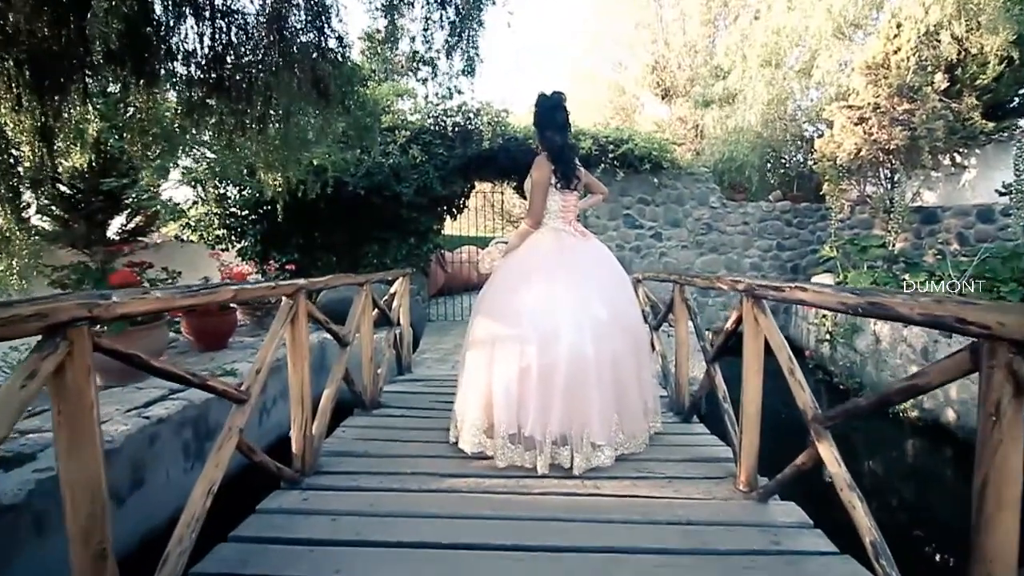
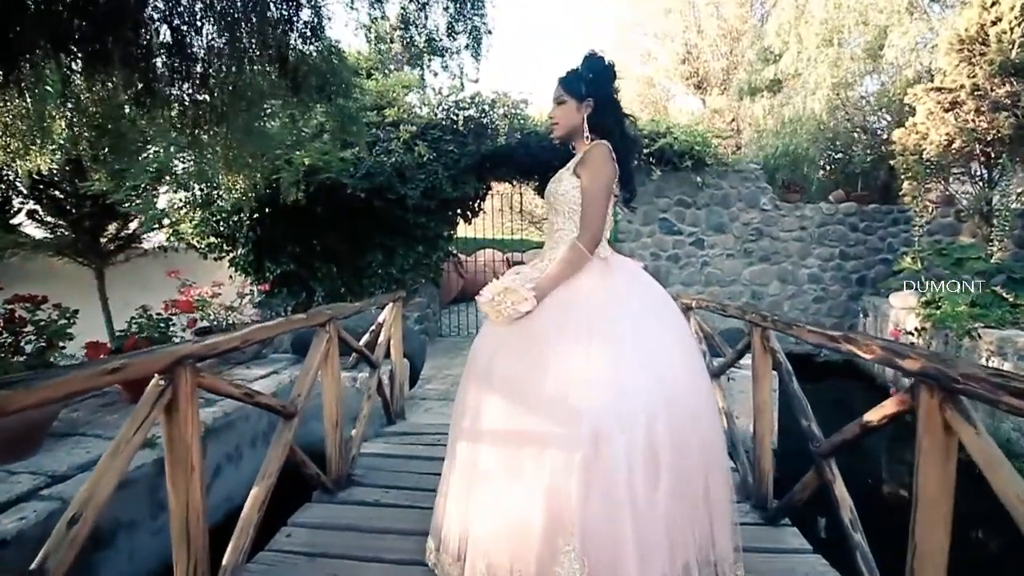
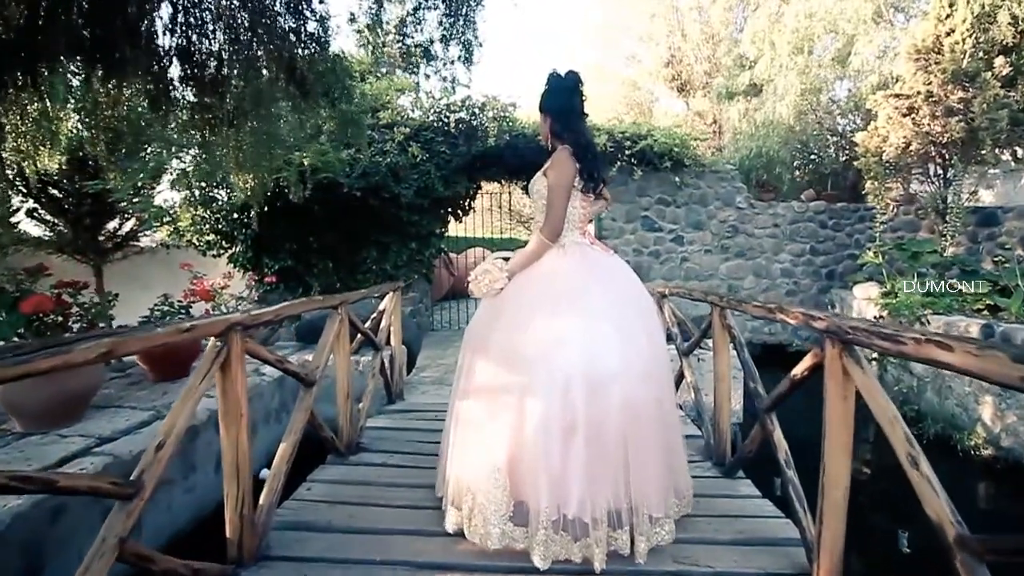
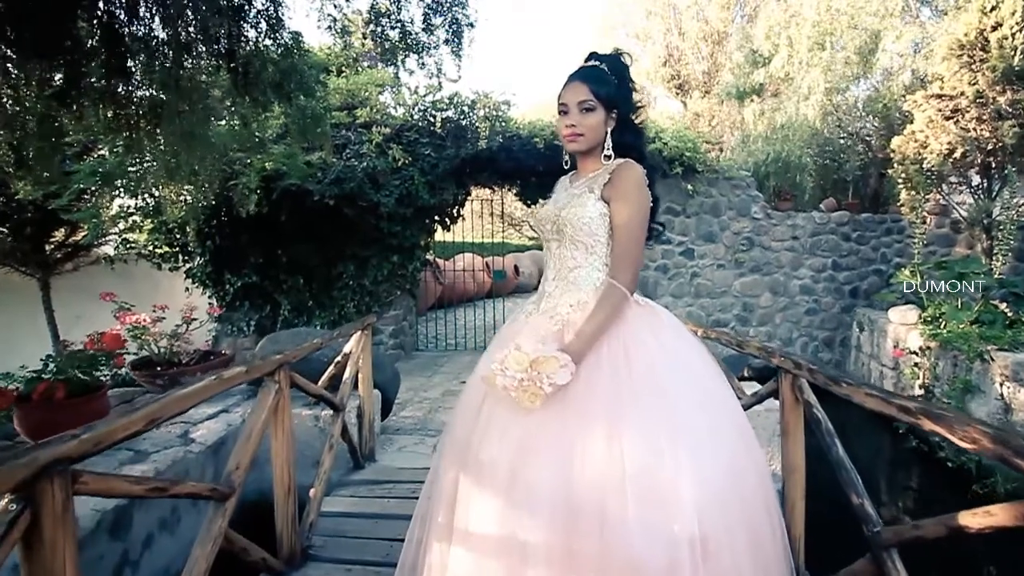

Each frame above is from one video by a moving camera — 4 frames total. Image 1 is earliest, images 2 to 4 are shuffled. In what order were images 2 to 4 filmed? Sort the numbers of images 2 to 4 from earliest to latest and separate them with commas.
3, 2, 4
